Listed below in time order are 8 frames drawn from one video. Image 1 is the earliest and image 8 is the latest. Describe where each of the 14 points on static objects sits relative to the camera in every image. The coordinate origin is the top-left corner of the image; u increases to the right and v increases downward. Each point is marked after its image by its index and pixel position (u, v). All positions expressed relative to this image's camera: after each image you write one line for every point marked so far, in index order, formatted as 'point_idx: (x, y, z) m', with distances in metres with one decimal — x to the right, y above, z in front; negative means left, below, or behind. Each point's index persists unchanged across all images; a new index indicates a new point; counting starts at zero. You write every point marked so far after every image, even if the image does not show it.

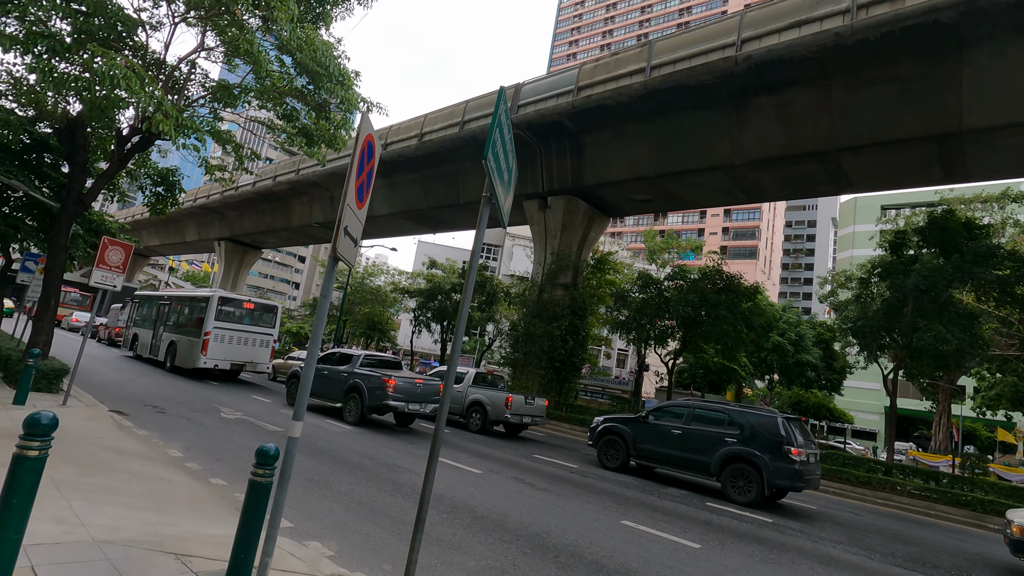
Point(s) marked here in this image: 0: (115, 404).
0: (-8.1, -2.4, +11.1) m
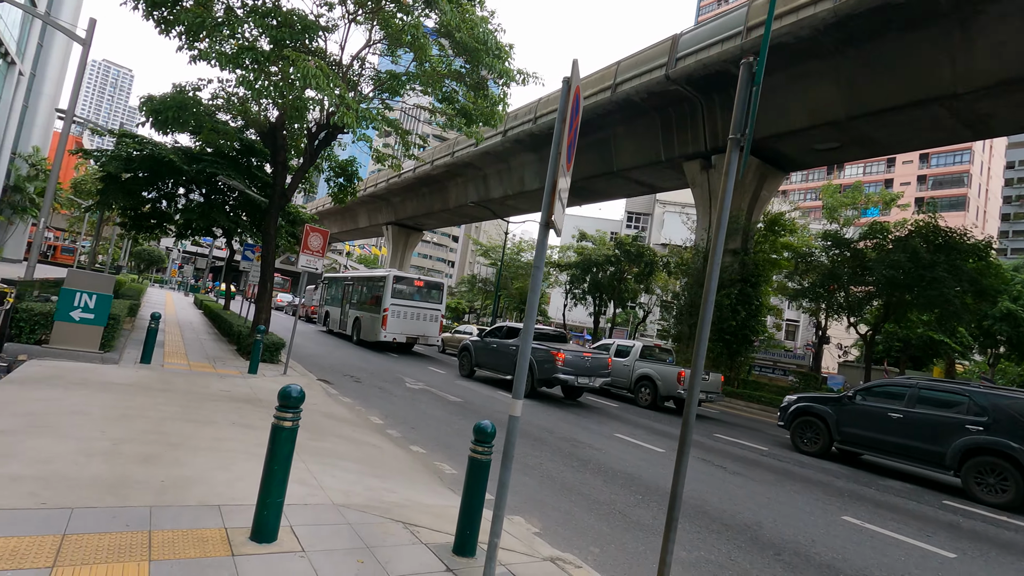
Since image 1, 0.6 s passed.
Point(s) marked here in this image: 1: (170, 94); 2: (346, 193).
0: (-4.4, -2.0, +12.5) m
1: (-9.3, +5.3, +14.8) m
2: (-5.4, +3.1, +17.8) m
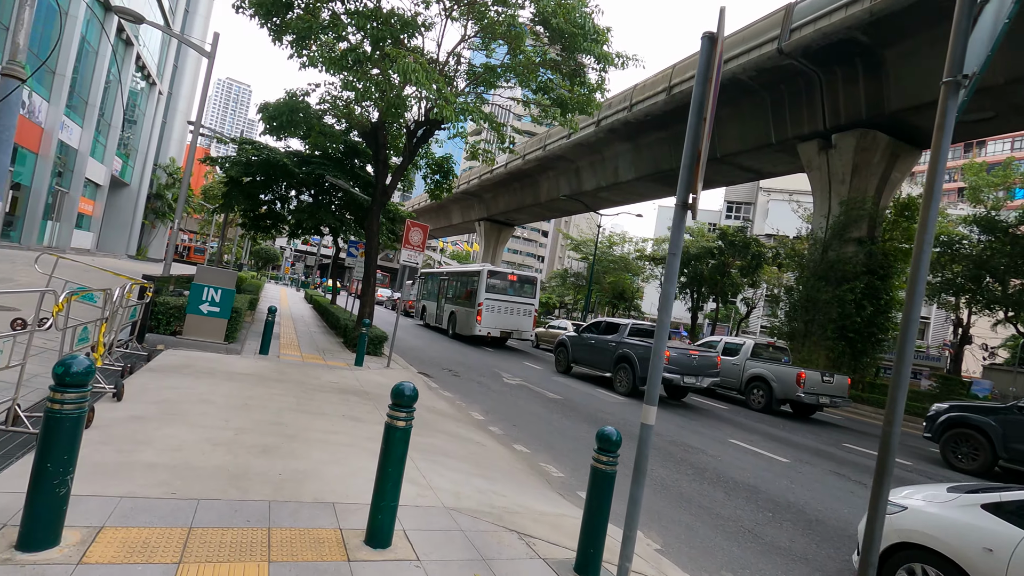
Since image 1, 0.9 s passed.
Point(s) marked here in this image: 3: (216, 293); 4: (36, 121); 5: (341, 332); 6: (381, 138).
0: (-2.1, -1.9, +12.7) m
1: (-6.7, +5.4, +15.7) m
2: (-2.3, +3.3, +18.0) m
3: (-4.9, -0.1, +8.9) m
4: (-17.1, +6.0, +19.4) m
5: (-4.4, -1.1, +13.9) m
6: (-3.9, +4.4, +16.0) m
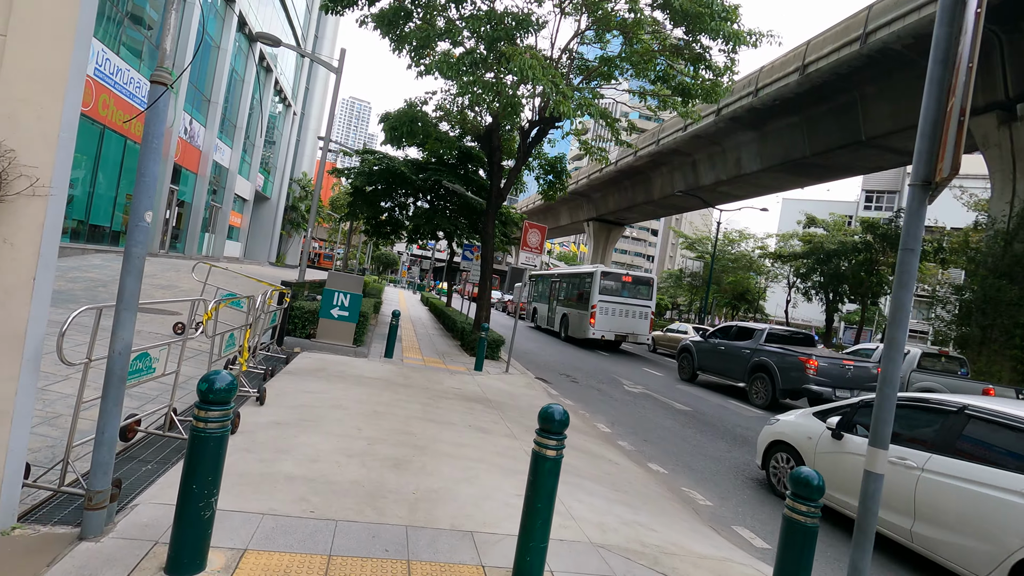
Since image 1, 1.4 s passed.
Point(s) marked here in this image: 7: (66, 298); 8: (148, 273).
0: (+0.6, -1.9, +12.4) m
1: (-3.3, +5.3, +16.2) m
2: (+1.5, +3.2, +17.6) m
3: (-2.8, -0.2, +9.2) m
4: (-12.9, +5.8, +21.9) m
5: (-1.4, -1.2, +14.0) m
6: (-0.5, +4.4, +16.0) m
7: (-7.6, -0.2, +9.2) m
8: (-9.2, +0.4, +13.7) m
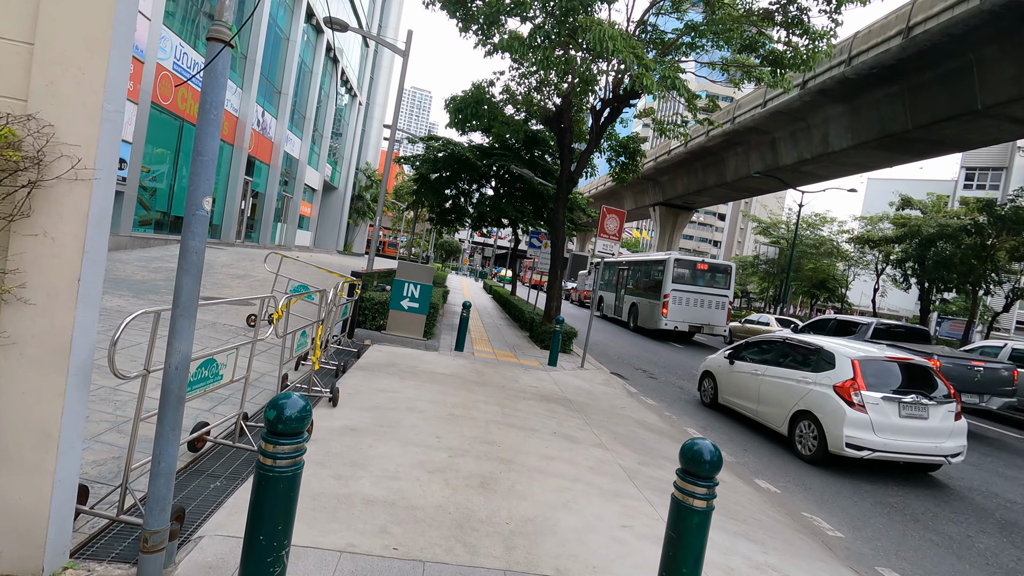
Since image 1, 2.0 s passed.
0: (+2.2, -1.7, +11.7) m
1: (-1.3, +5.7, +15.7) m
2: (+3.6, +3.6, +16.7) m
3: (-1.6, 0.0, +8.9) m
4: (-10.2, +6.3, +22.4) m
5: (+0.4, -1.0, +13.4) m
6: (+1.5, +4.7, +15.2) m
7: (-6.3, 0.0, +9.4) m
8: (-7.5, +0.7, +14.0) m
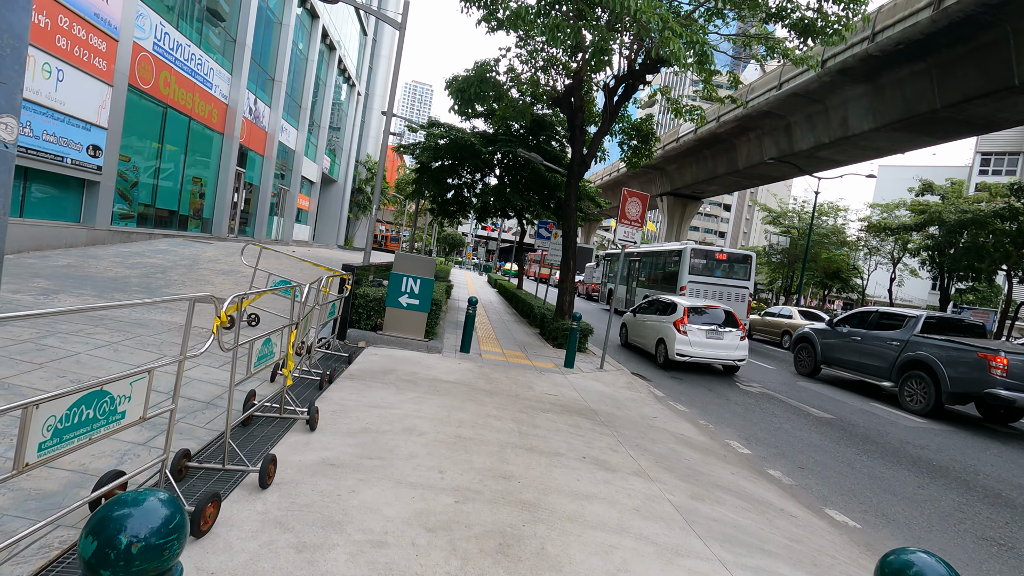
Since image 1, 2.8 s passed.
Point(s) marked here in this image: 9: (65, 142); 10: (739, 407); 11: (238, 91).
0: (+2.4, -1.5, +10.7) m
1: (-1.1, +5.8, +14.7) m
2: (+3.8, +3.8, +15.6) m
3: (-1.4, +0.1, +7.9) m
4: (-10.0, +6.5, +21.4) m
5: (+0.6, -0.8, +12.5) m
6: (+1.6, +4.9, +14.1) m
7: (-6.2, 0.0, +8.4) m
8: (-7.3, +0.7, +13.1) m
9: (-8.8, +2.9, +10.6) m
10: (+3.6, -1.9, +8.5) m
11: (-9.3, +6.6, +18.3) m
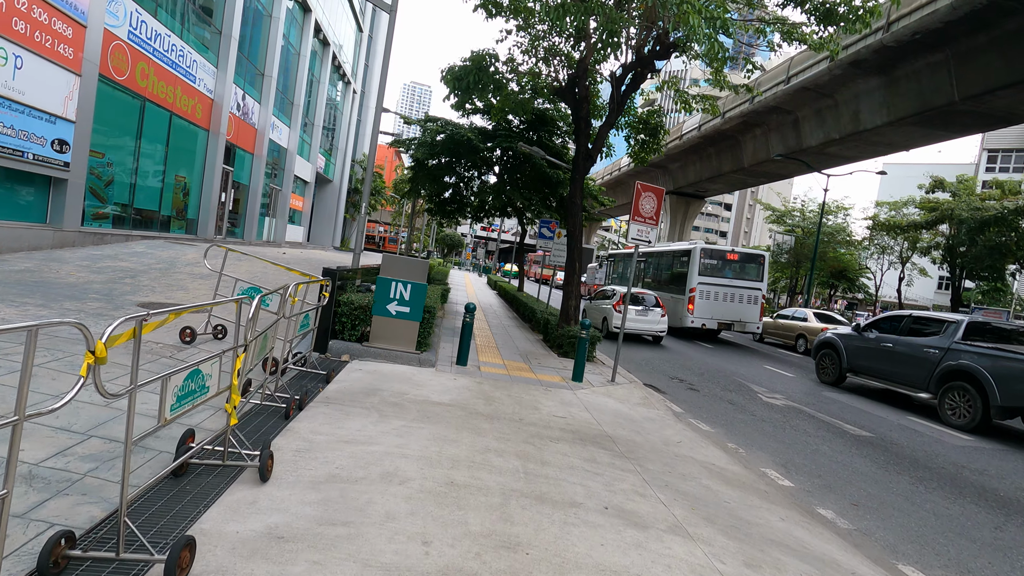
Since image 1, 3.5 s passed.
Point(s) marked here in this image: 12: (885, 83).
0: (+2.5, -1.6, +9.8) m
1: (-1.1, +5.7, +13.8) m
2: (+3.8, +3.8, +14.8) m
3: (-1.4, 0.0, +7.0) m
4: (-10.0, +6.3, +20.6) m
5: (+0.6, -0.9, +11.6) m
6: (+1.6, +4.8, +13.3) m
7: (-6.1, -0.1, +7.6) m
8: (-7.2, +0.6, +12.2) m
9: (-8.8, +2.7, +9.7) m
10: (+3.6, -1.9, +7.7) m
11: (-9.3, +6.5, +17.4) m
12: (+13.6, +7.4, +19.4) m
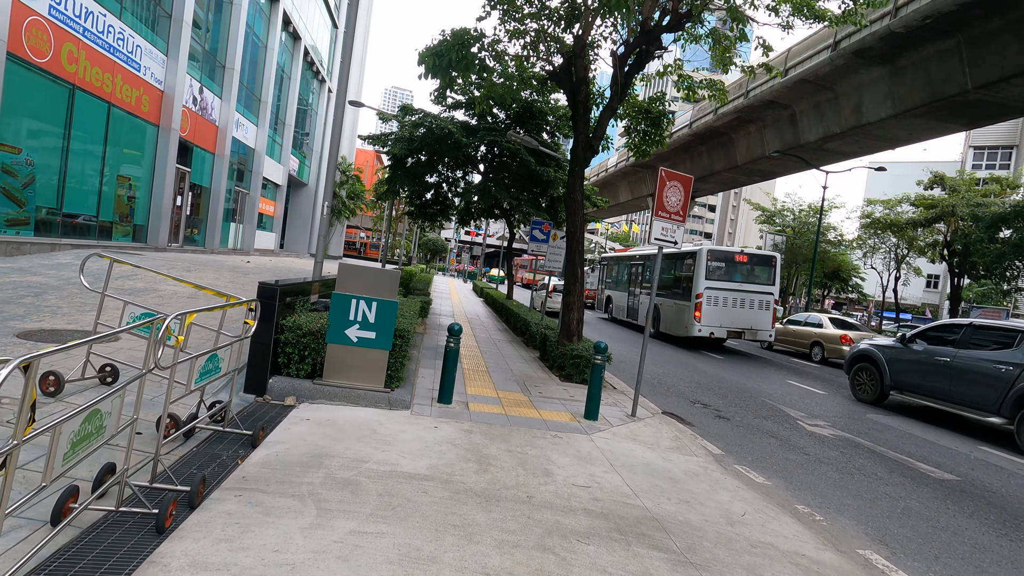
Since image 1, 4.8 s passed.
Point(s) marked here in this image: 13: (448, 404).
0: (+2.4, -1.8, +8.3) m
1: (-1.5, +5.5, +12.2) m
2: (+3.5, +3.6, +13.3) m
3: (-1.4, -0.2, +5.4) m
4: (-10.5, +5.9, +18.8) m
5: (+0.5, -1.1, +10.0) m
6: (+1.3, +4.6, +11.8) m
7: (-6.2, -0.3, +5.8) m
8: (-7.4, +0.3, +10.4) m
9: (-8.9, +2.4, +7.9) m
10: (+3.6, -2.0, +6.2) m
11: (-9.7, +6.1, +15.6) m
12: (+13.0, +7.4, +18.2) m
13: (-0.7, -1.2, +5.8) m
